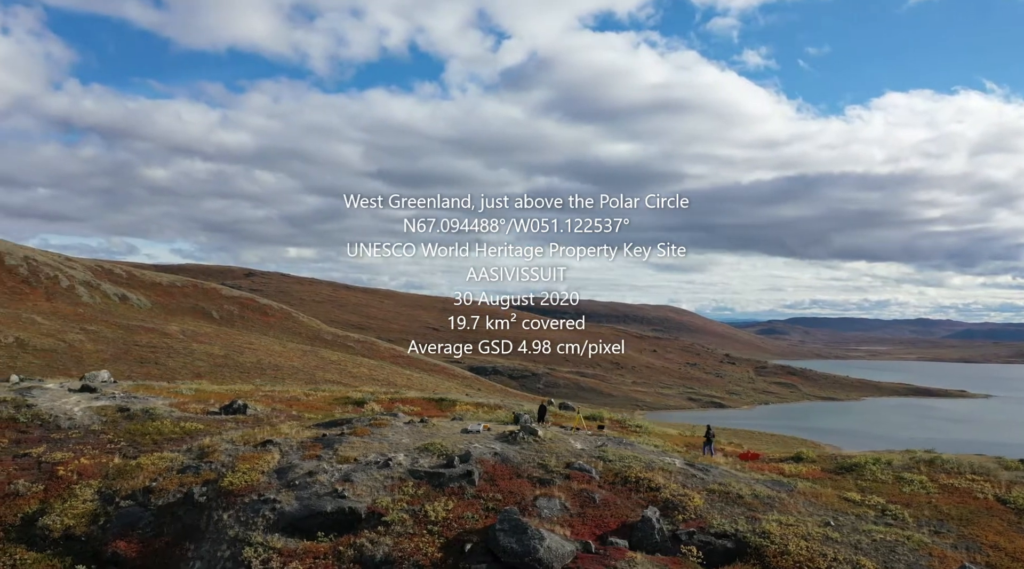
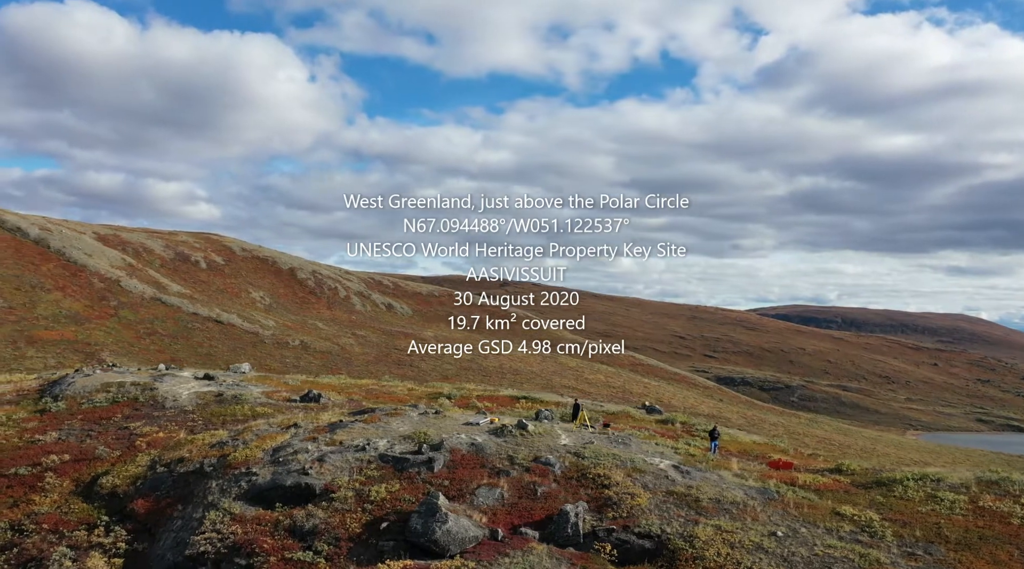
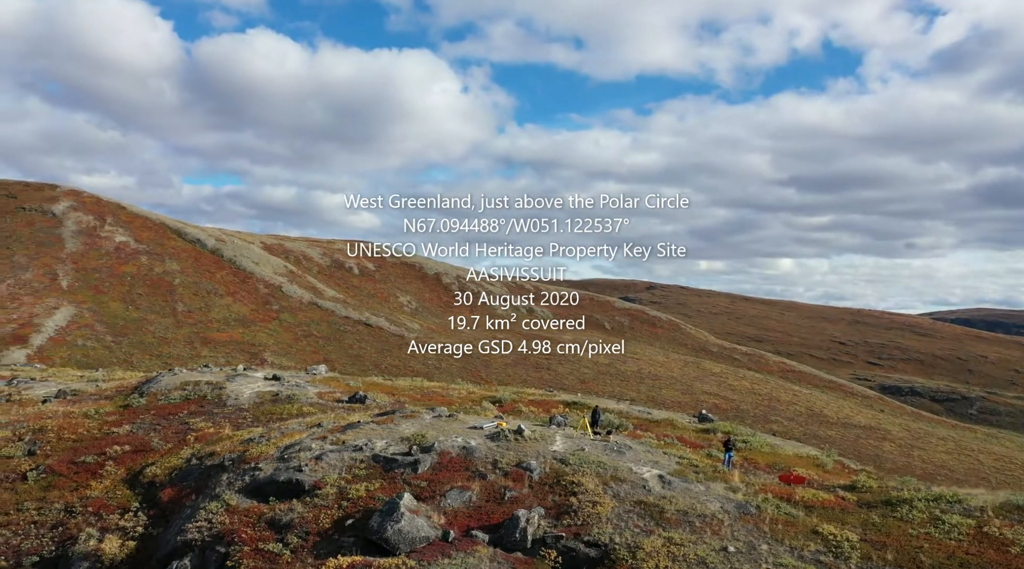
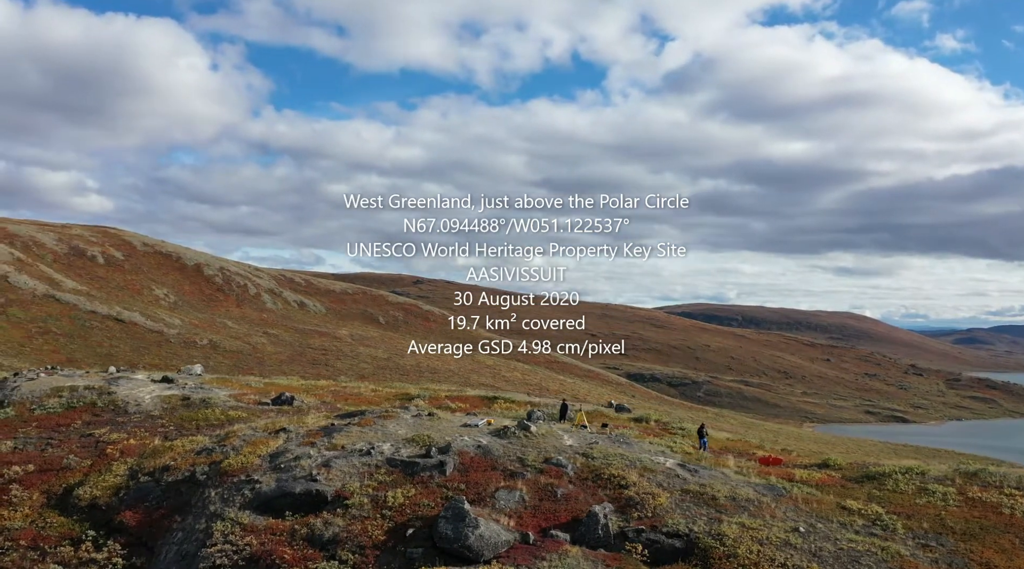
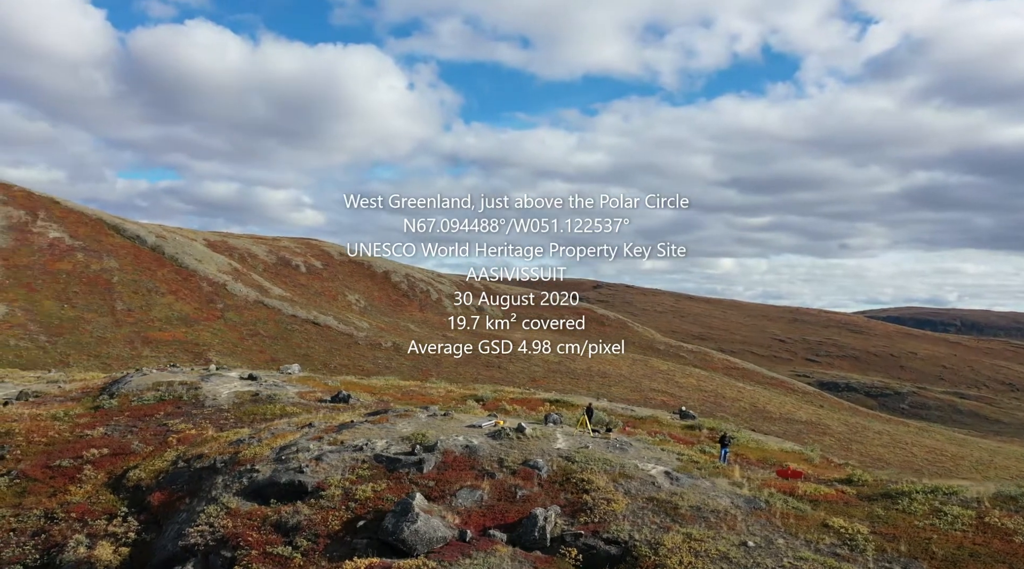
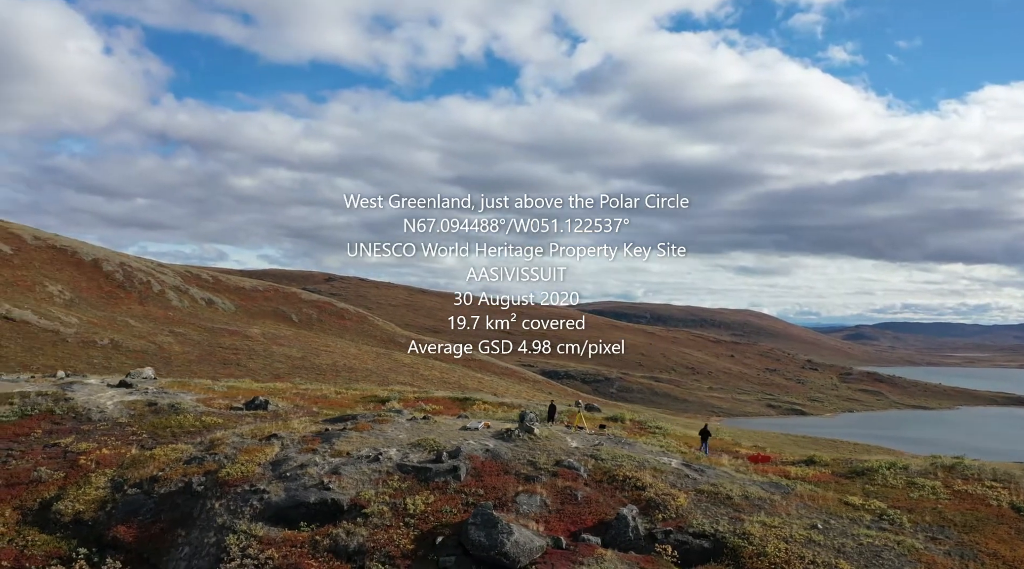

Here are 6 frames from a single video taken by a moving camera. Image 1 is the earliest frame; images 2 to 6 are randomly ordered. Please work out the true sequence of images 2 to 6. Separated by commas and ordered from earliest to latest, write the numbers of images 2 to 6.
6, 4, 2, 5, 3
